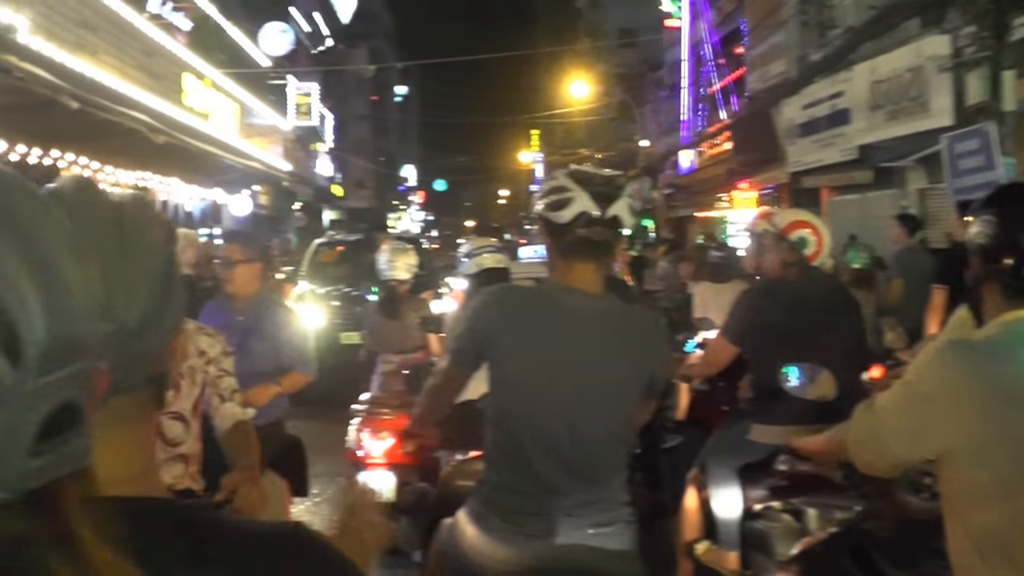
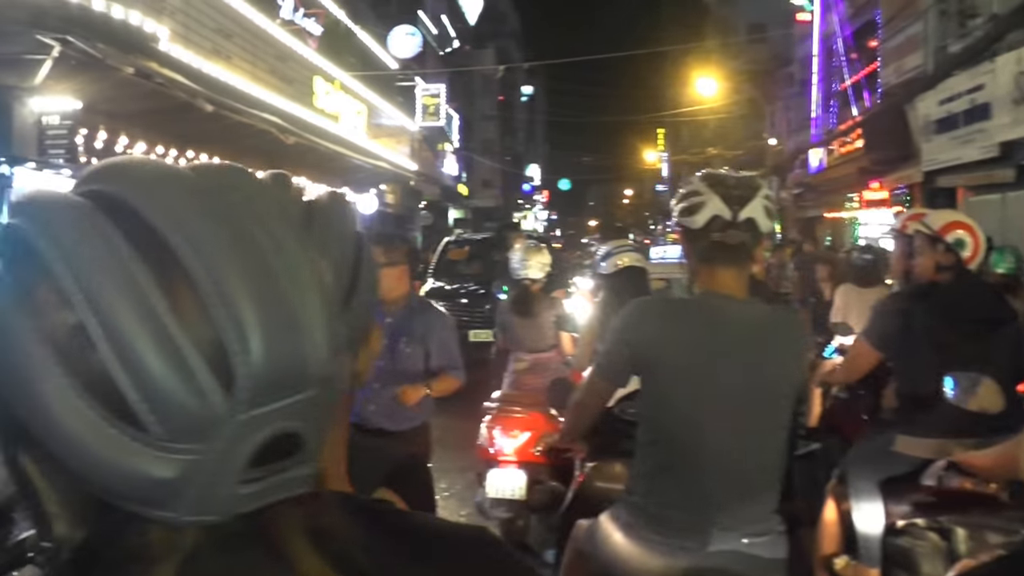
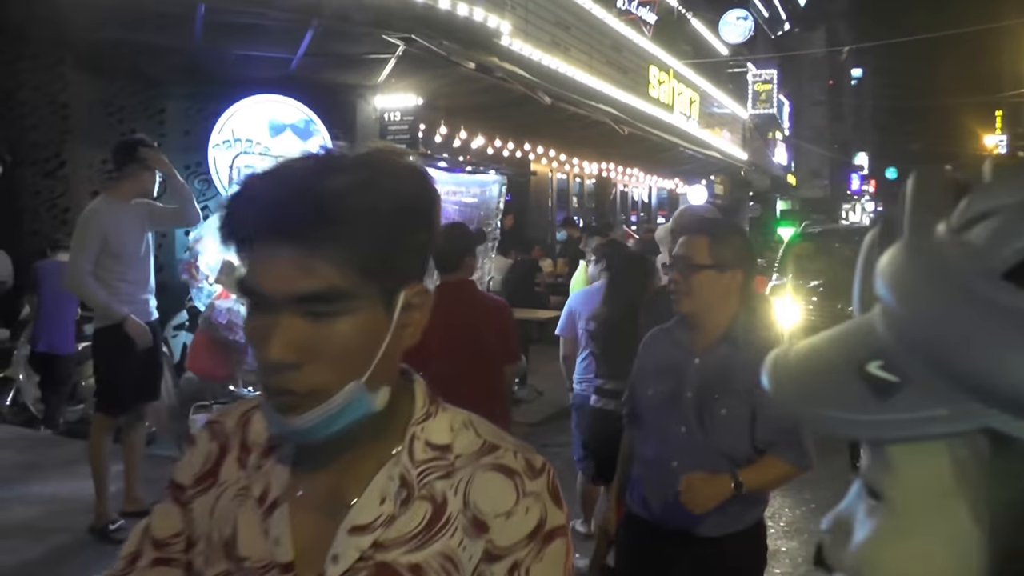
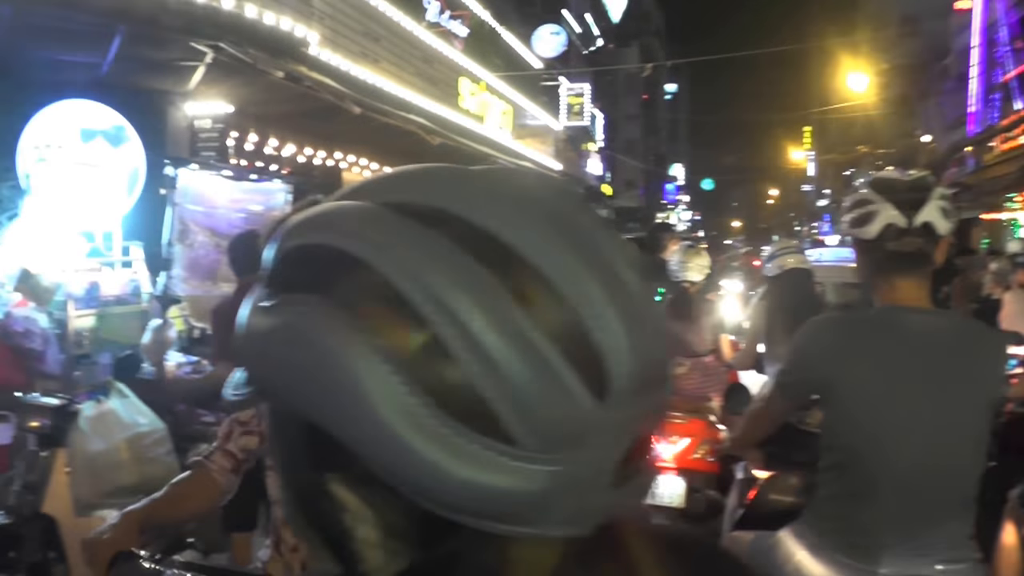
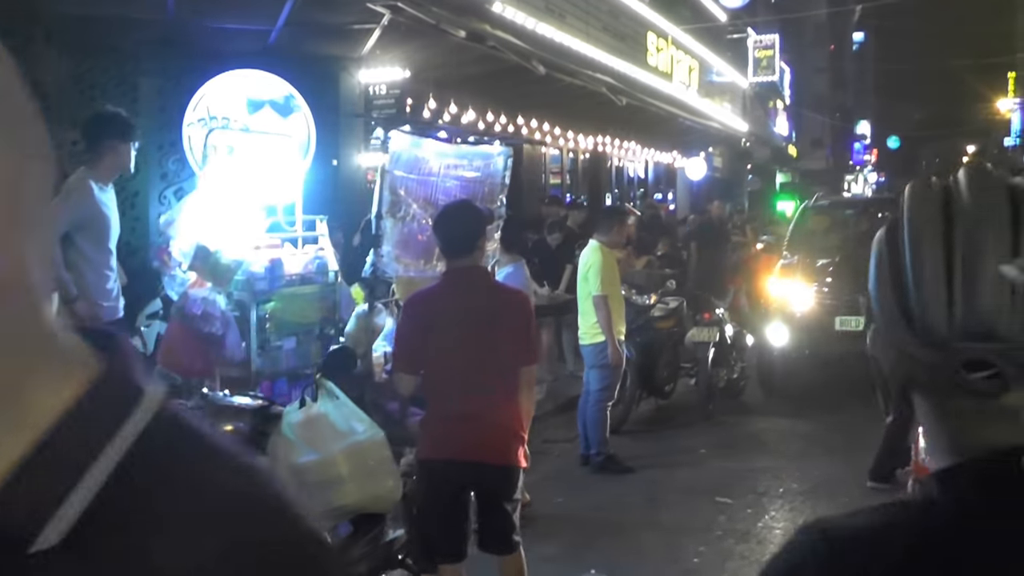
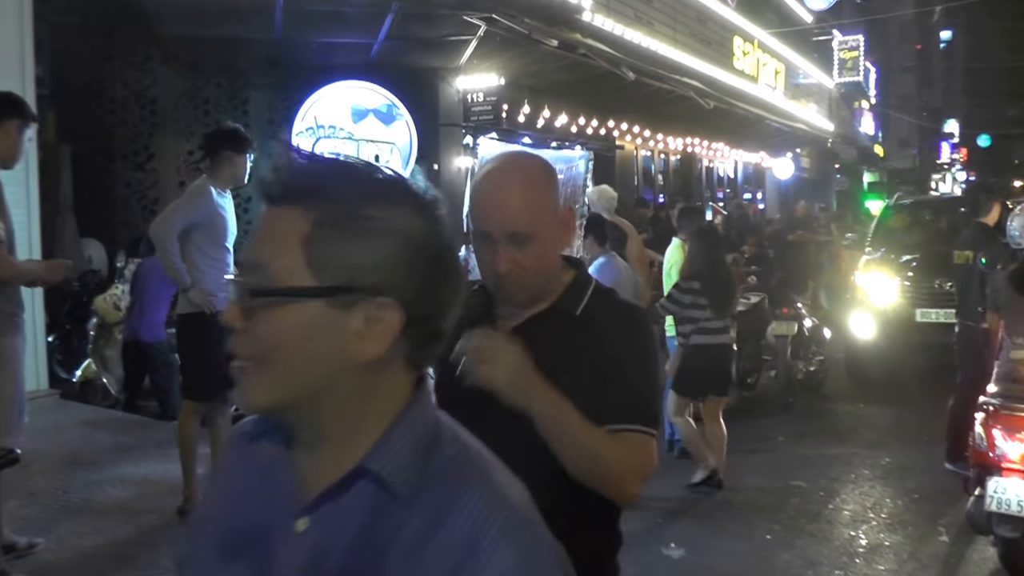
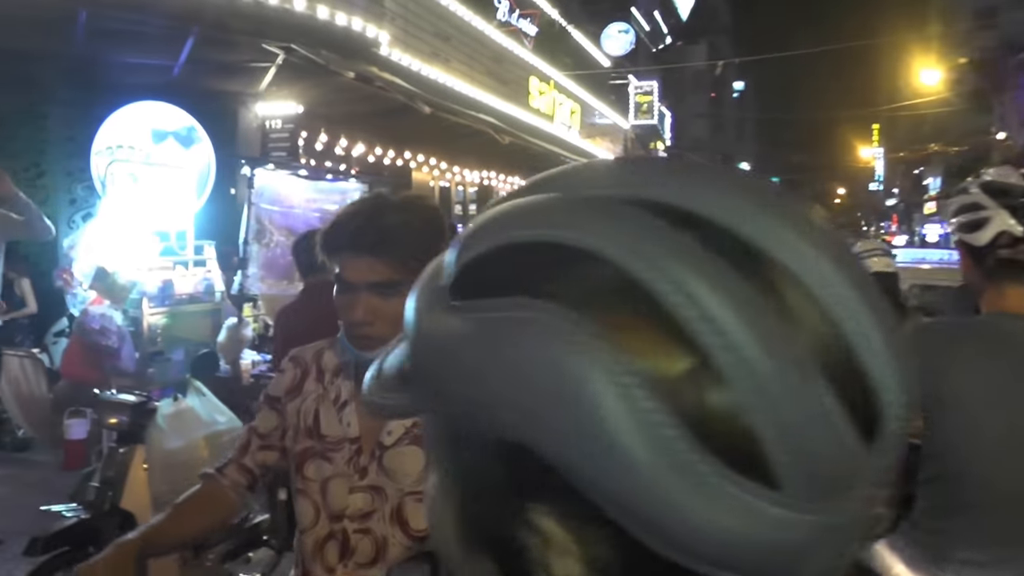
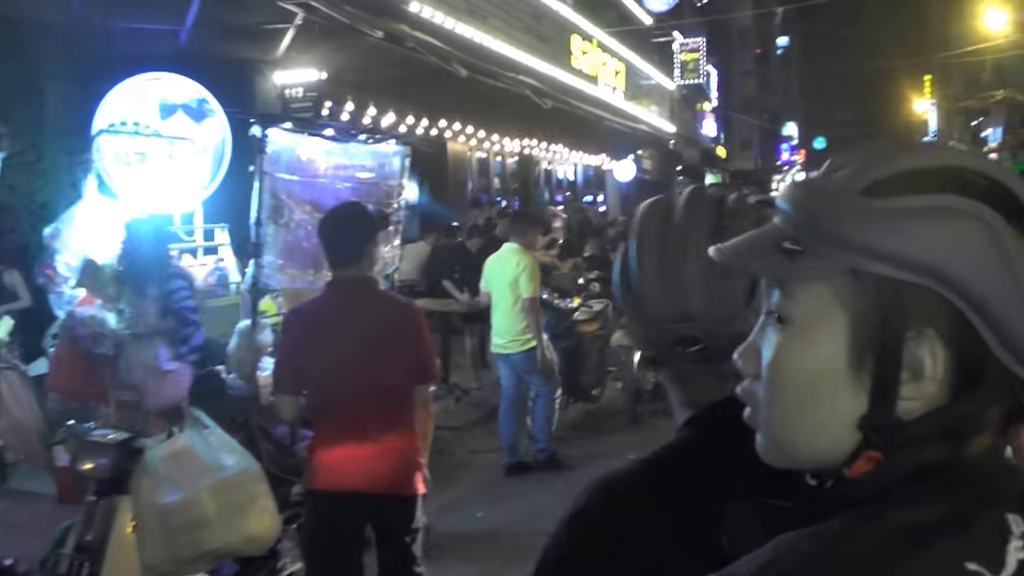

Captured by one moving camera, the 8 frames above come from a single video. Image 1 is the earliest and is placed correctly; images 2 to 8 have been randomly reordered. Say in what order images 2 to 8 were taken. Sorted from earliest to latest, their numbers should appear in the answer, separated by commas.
2, 4, 7, 3, 6, 5, 8
